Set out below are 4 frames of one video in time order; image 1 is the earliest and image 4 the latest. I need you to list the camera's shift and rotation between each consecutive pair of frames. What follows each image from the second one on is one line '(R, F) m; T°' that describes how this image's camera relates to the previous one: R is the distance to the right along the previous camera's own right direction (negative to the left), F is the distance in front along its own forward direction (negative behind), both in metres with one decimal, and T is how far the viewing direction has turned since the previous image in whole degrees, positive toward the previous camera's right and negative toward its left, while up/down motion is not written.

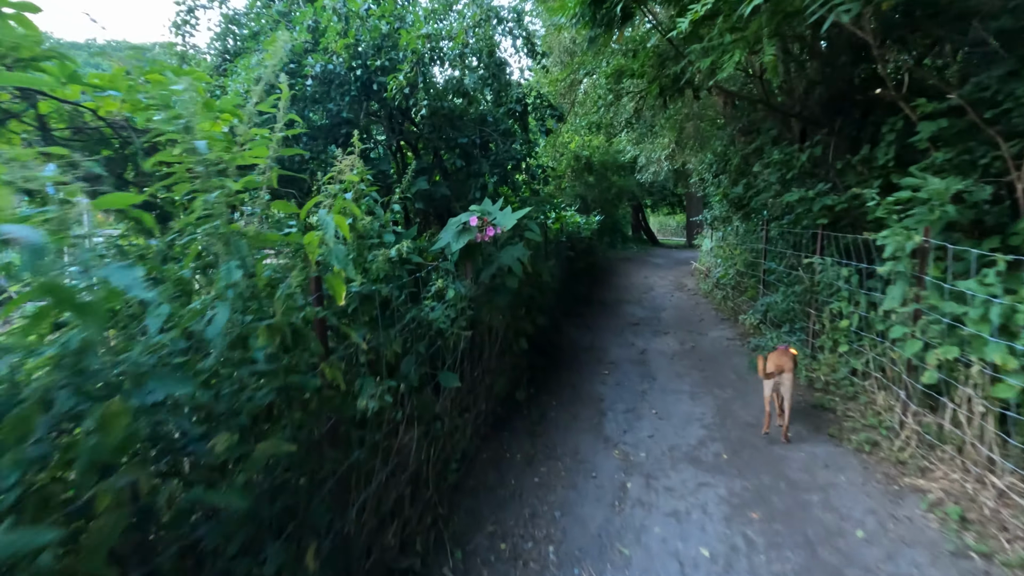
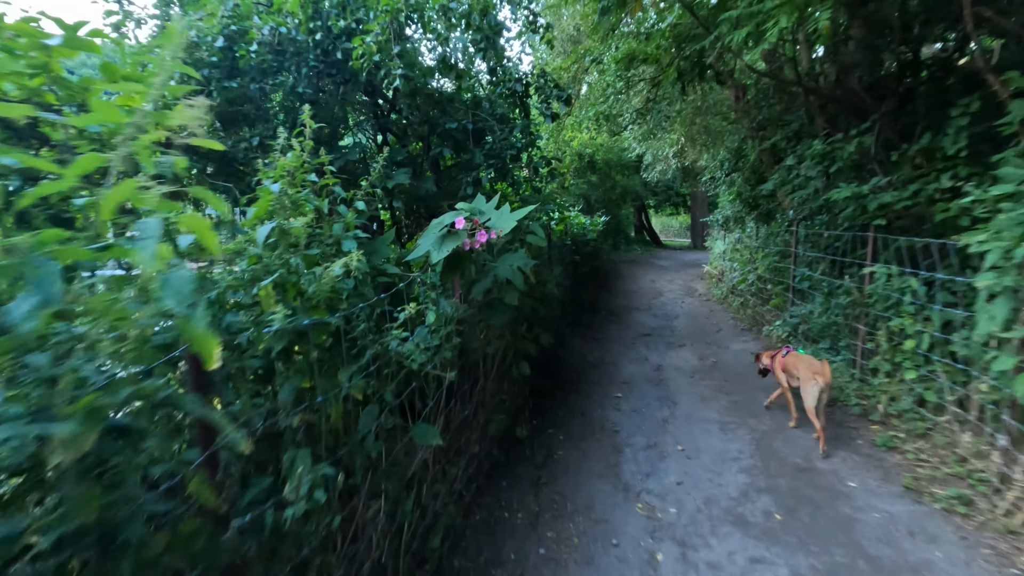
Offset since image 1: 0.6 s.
(0.0, +0.8) m; 0°
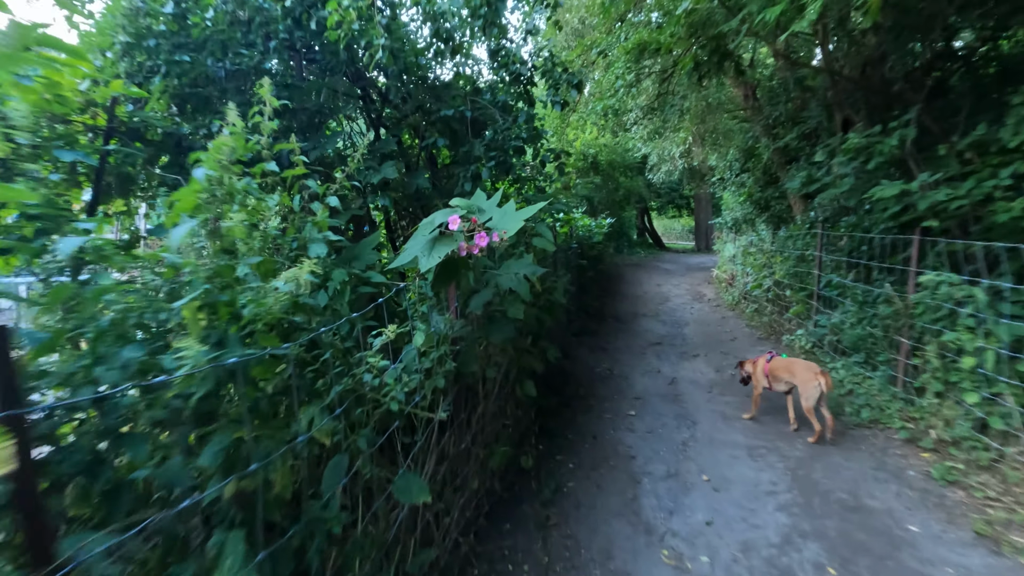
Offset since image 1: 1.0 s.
(0.0, +0.5) m; 0°
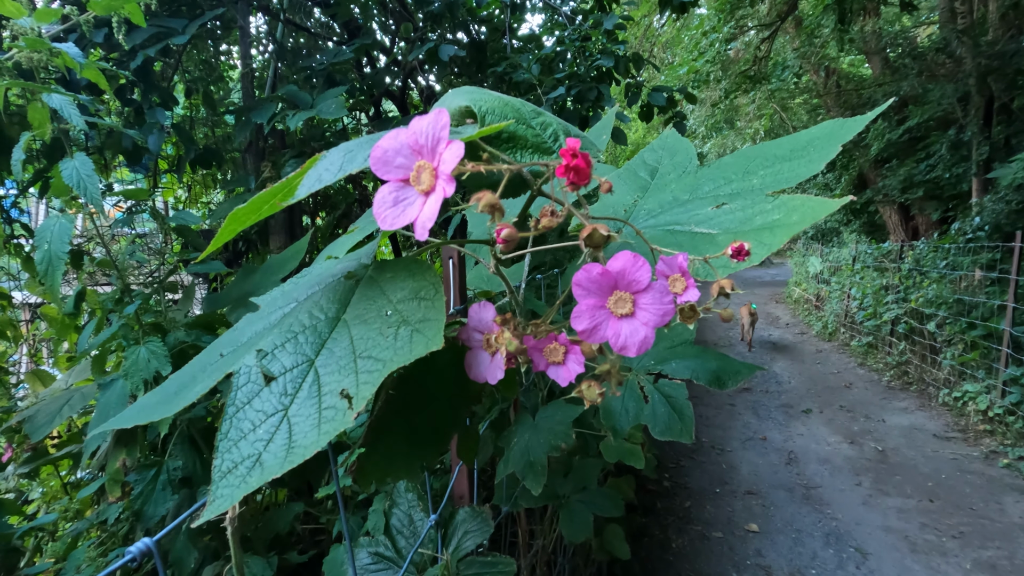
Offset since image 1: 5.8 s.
(-0.2, +1.9) m; -3°
